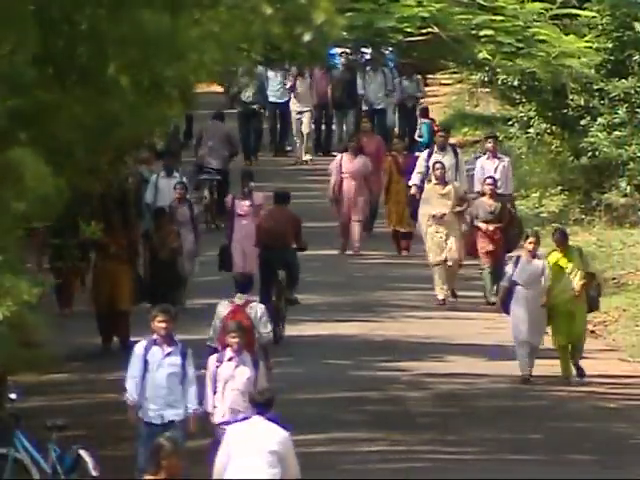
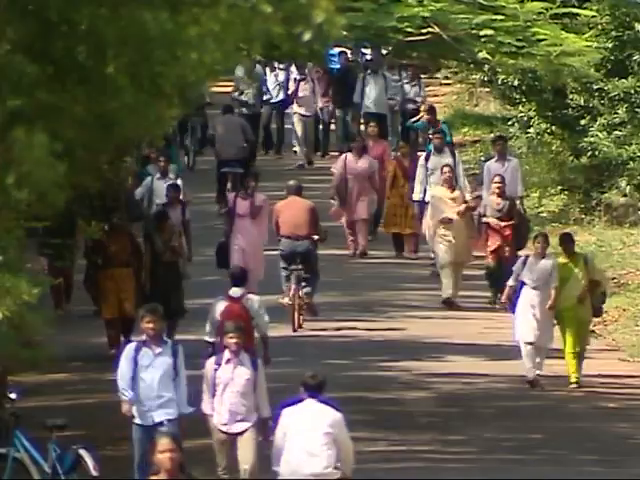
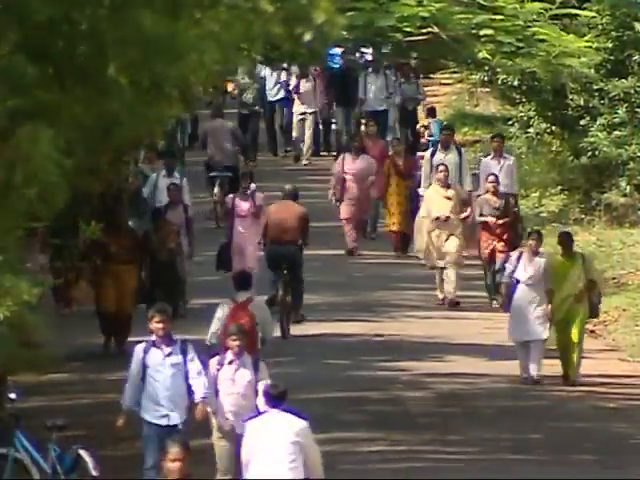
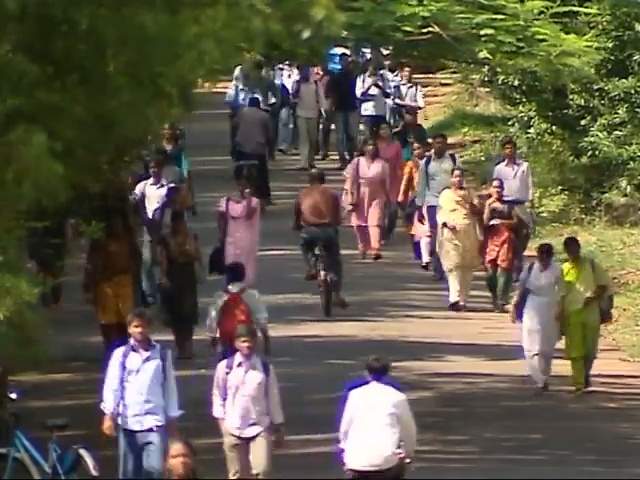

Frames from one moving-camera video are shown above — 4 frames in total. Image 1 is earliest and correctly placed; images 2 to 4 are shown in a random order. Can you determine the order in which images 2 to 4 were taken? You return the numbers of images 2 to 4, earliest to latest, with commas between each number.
3, 2, 4
